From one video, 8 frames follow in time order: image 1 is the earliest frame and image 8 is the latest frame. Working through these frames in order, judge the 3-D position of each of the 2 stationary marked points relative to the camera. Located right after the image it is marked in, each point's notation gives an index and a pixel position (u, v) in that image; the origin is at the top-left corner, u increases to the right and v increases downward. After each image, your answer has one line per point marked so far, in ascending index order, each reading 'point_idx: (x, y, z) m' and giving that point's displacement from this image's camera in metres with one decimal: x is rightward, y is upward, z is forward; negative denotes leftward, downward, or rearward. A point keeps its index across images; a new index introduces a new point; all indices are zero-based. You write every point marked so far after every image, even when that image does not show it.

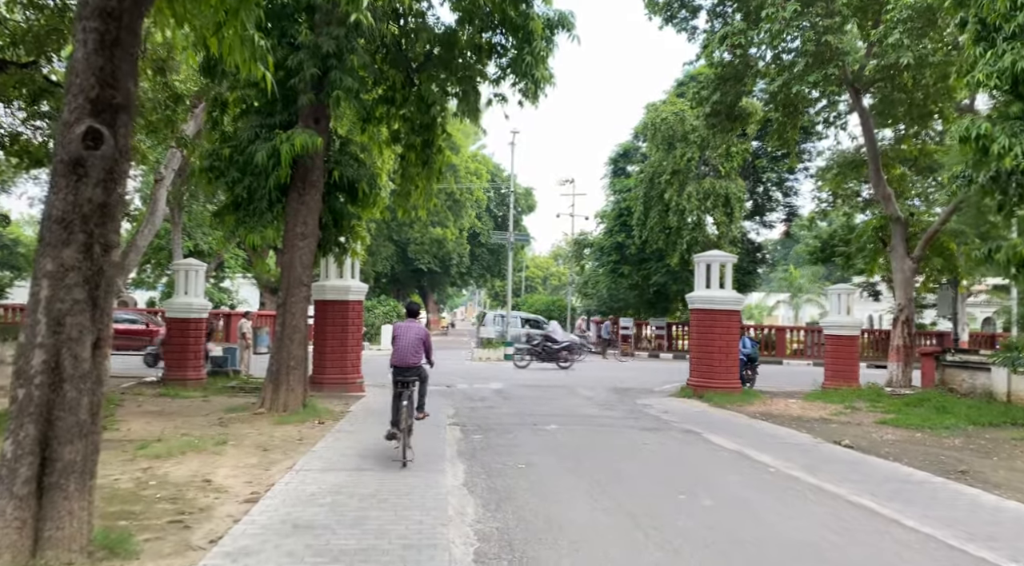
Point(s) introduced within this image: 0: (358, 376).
0: (-2.9, -1.7, +14.5) m
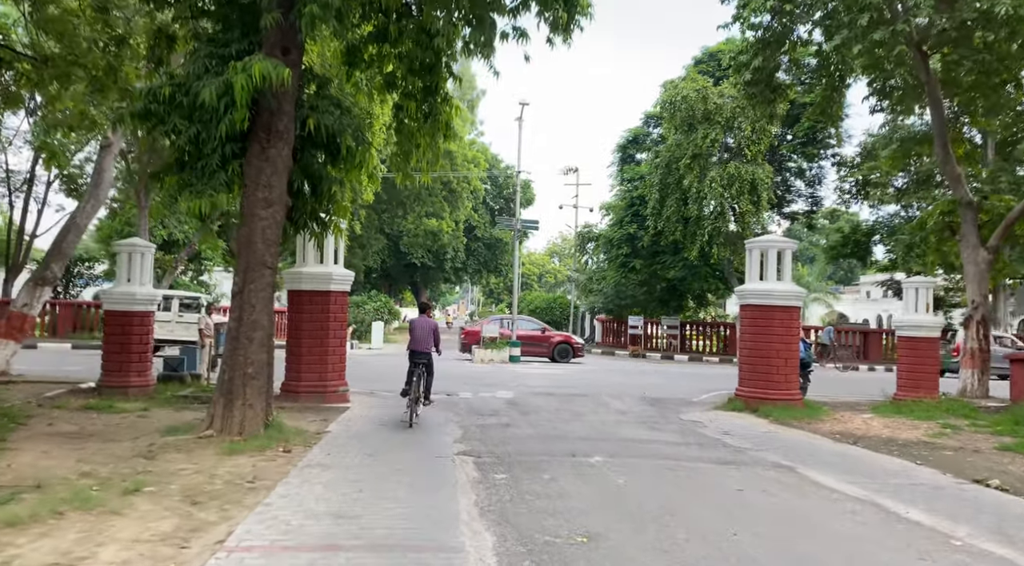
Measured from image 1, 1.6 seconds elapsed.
0: (-2.6, -1.5, +11.9) m
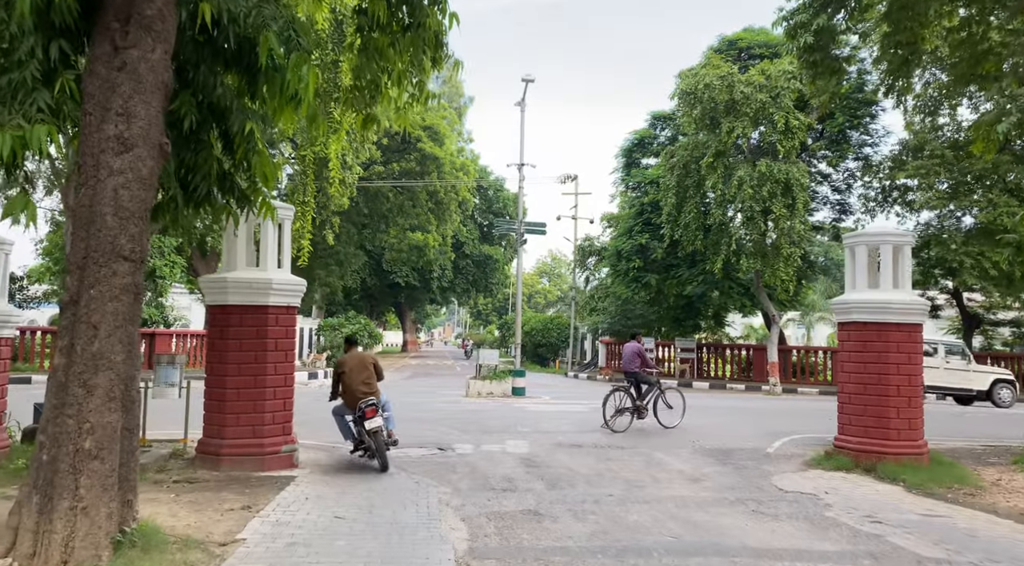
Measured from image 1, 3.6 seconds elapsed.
0: (-2.4, -1.6, +8.2) m
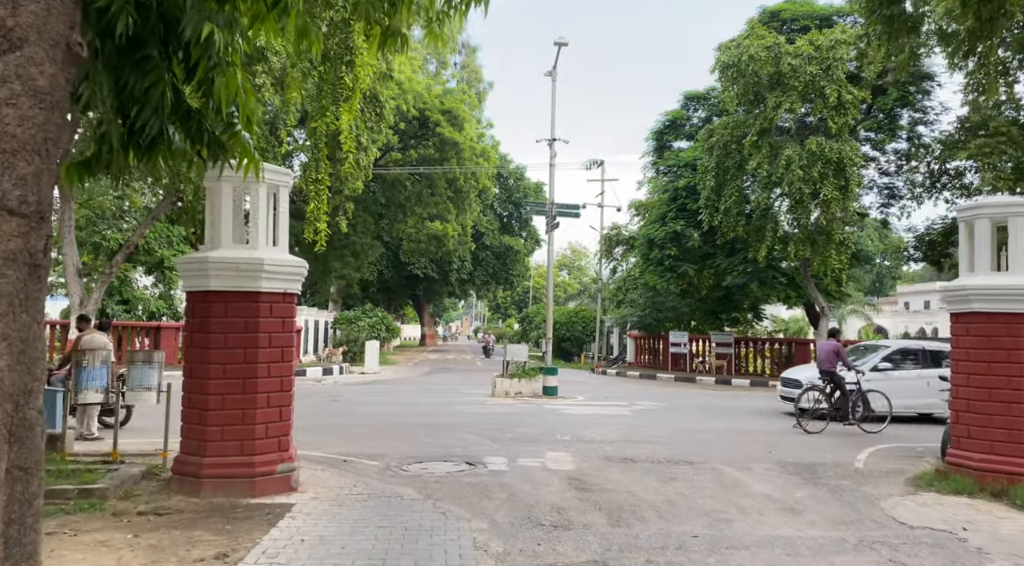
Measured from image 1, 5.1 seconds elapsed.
0: (-2.0, -1.5, +6.7) m
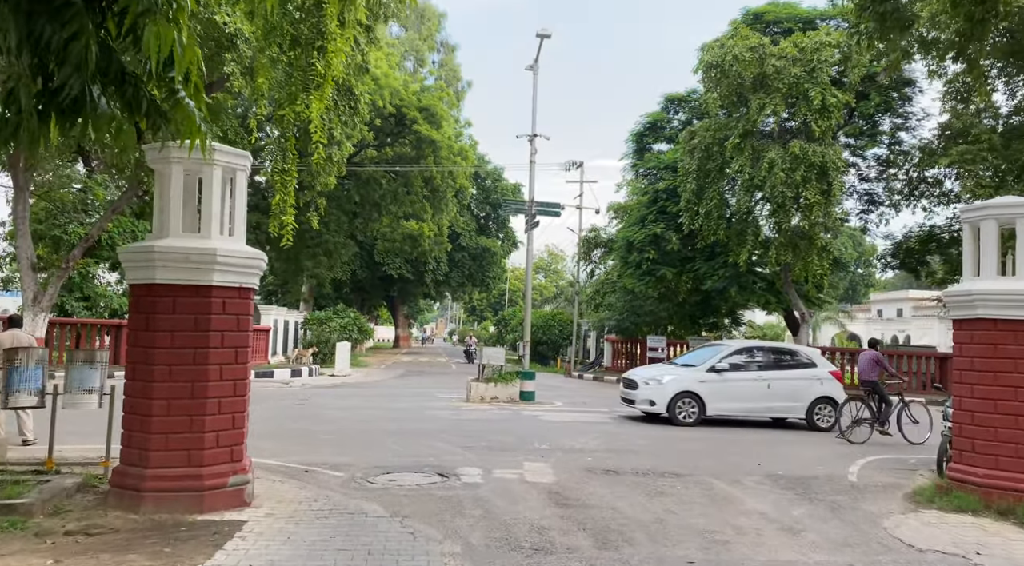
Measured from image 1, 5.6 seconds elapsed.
0: (-2.2, -1.4, +6.1) m
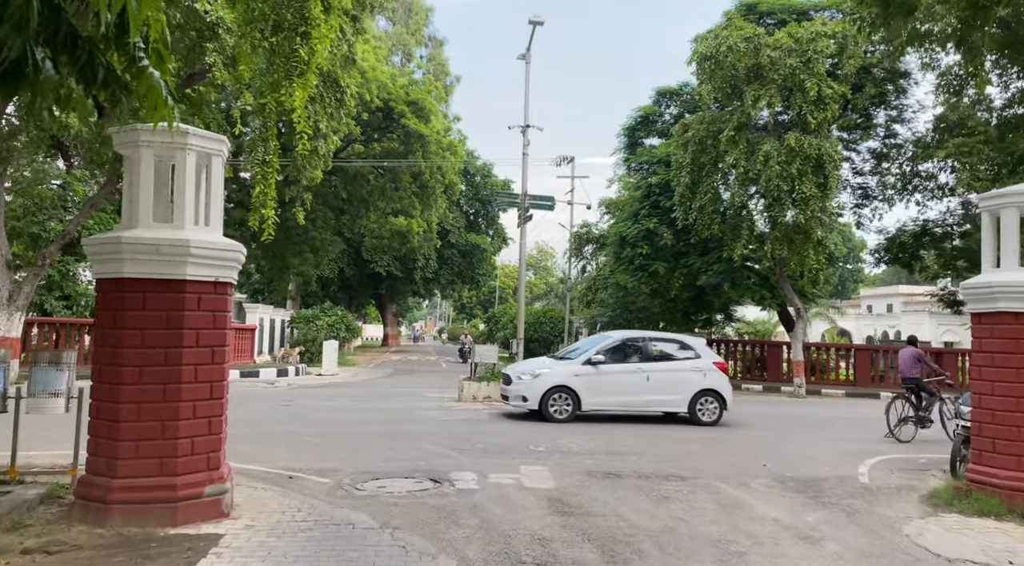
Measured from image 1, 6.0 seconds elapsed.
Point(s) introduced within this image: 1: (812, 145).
0: (-2.2, -1.4, +5.6) m
1: (+7.4, +3.4, +19.5) m
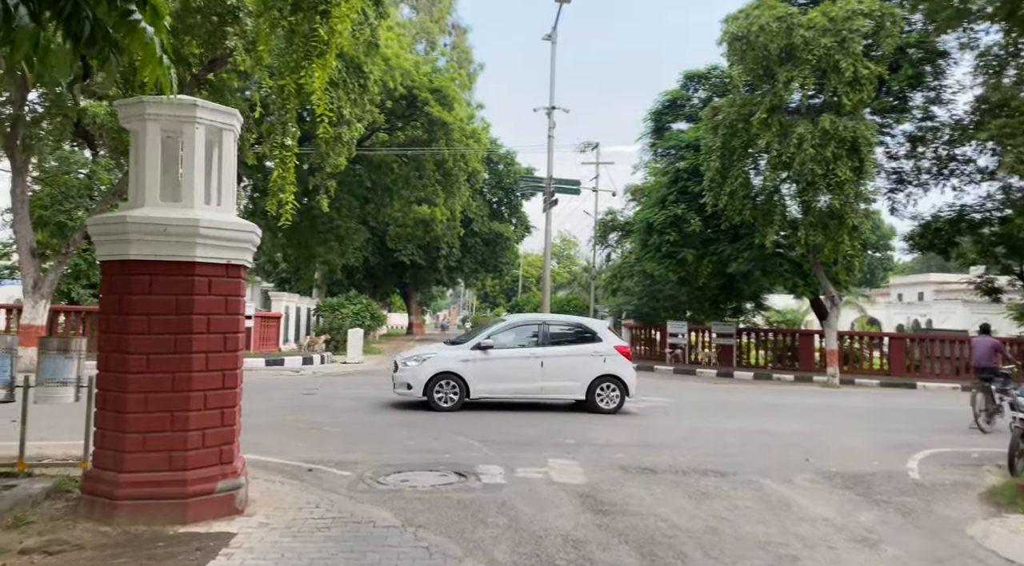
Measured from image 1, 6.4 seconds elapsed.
0: (-2.0, -1.3, +5.3) m
1: (+8.0, +3.7, +18.8) m
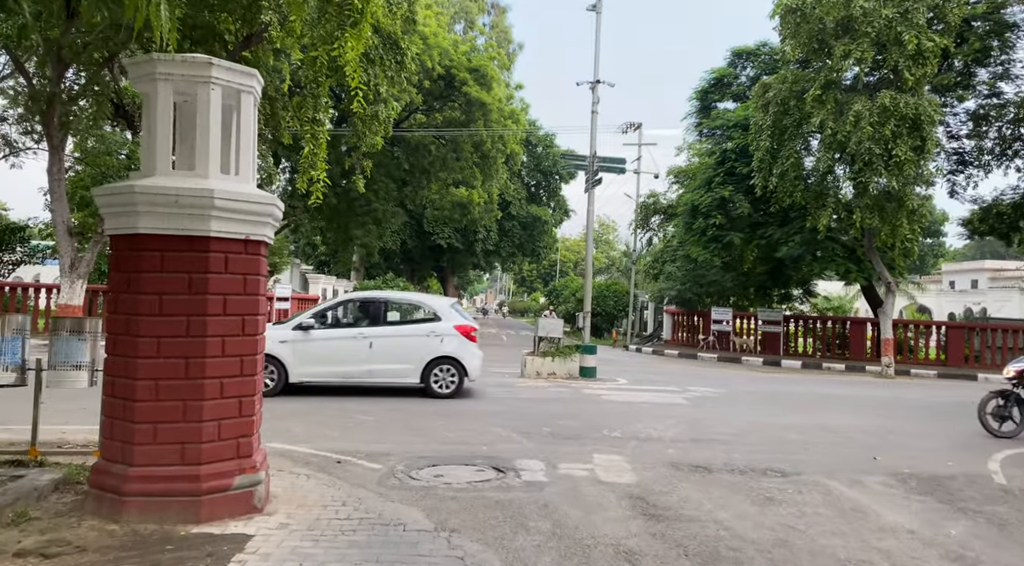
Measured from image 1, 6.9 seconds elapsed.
0: (-1.7, -1.1, +4.8) m
1: (+9.0, +4.0, +17.8) m
